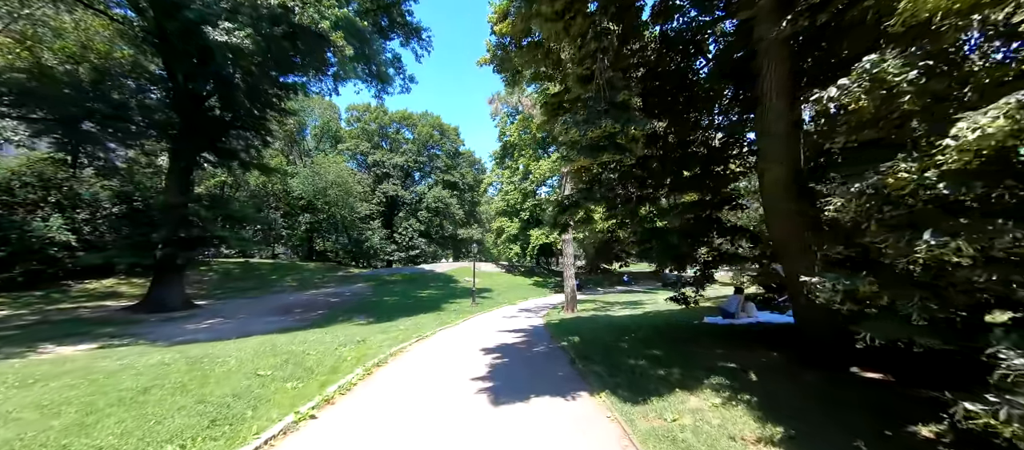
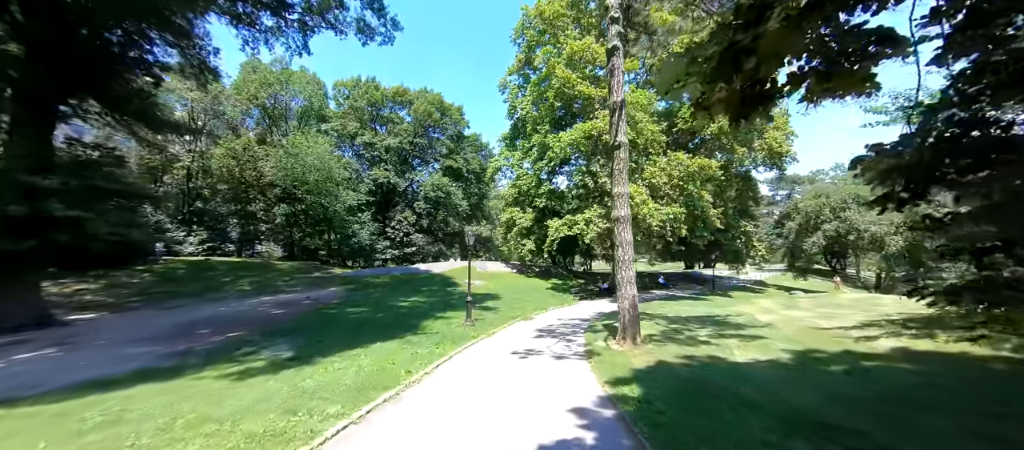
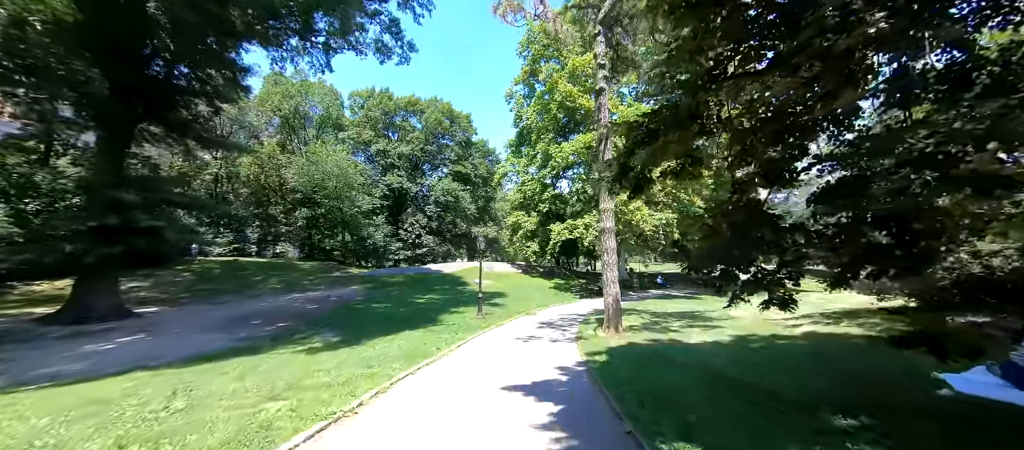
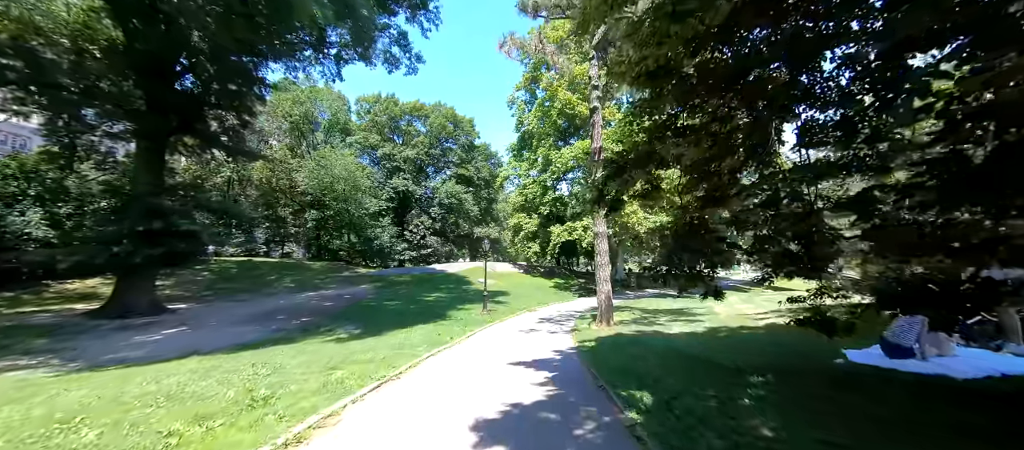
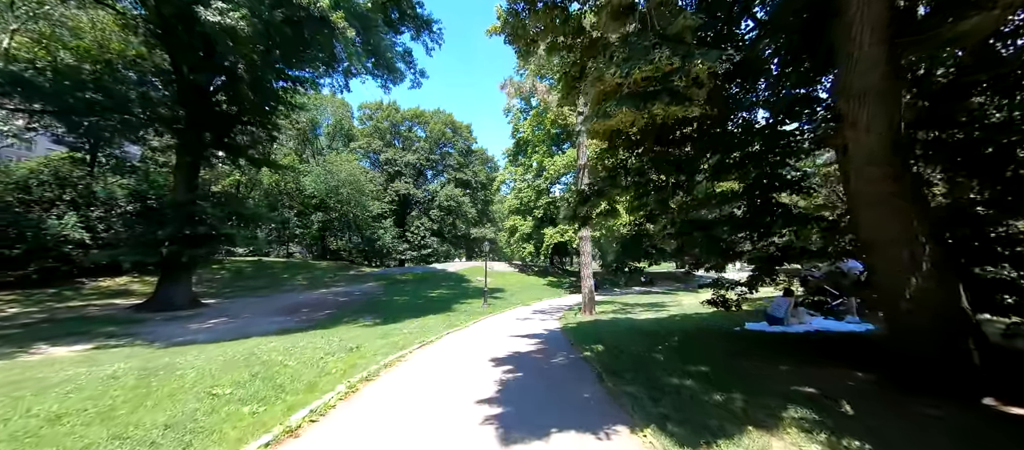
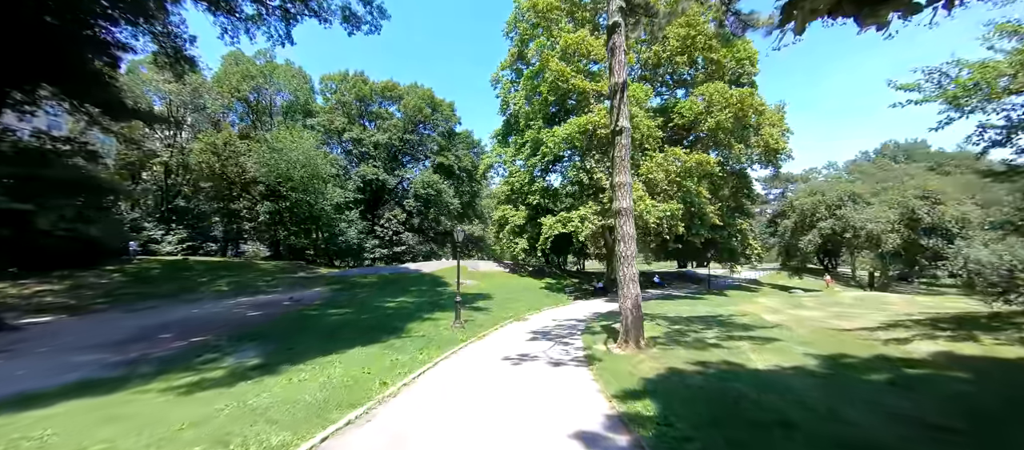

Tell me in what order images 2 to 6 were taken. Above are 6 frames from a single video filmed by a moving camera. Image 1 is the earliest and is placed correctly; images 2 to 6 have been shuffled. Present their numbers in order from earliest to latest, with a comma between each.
5, 4, 3, 2, 6
